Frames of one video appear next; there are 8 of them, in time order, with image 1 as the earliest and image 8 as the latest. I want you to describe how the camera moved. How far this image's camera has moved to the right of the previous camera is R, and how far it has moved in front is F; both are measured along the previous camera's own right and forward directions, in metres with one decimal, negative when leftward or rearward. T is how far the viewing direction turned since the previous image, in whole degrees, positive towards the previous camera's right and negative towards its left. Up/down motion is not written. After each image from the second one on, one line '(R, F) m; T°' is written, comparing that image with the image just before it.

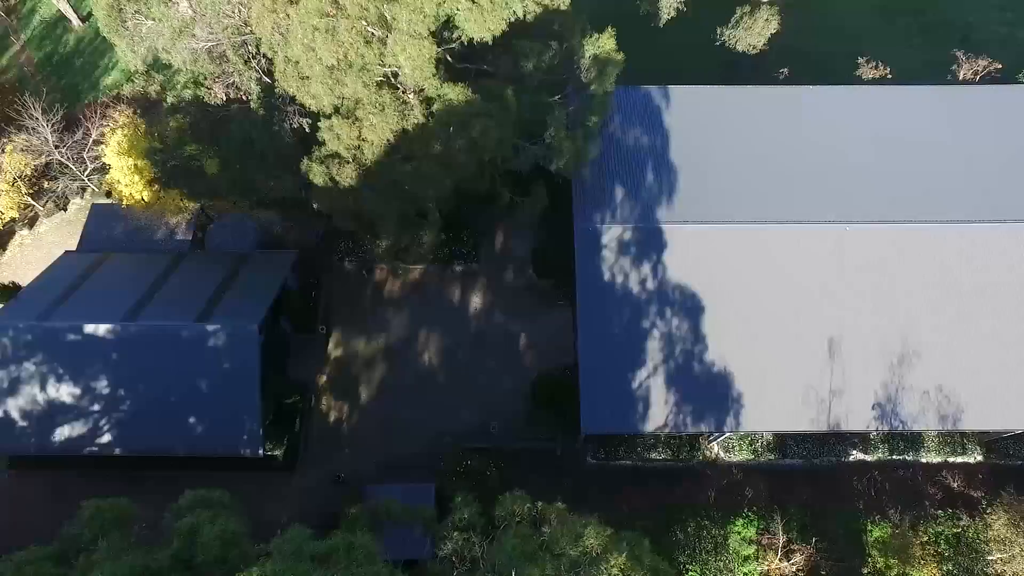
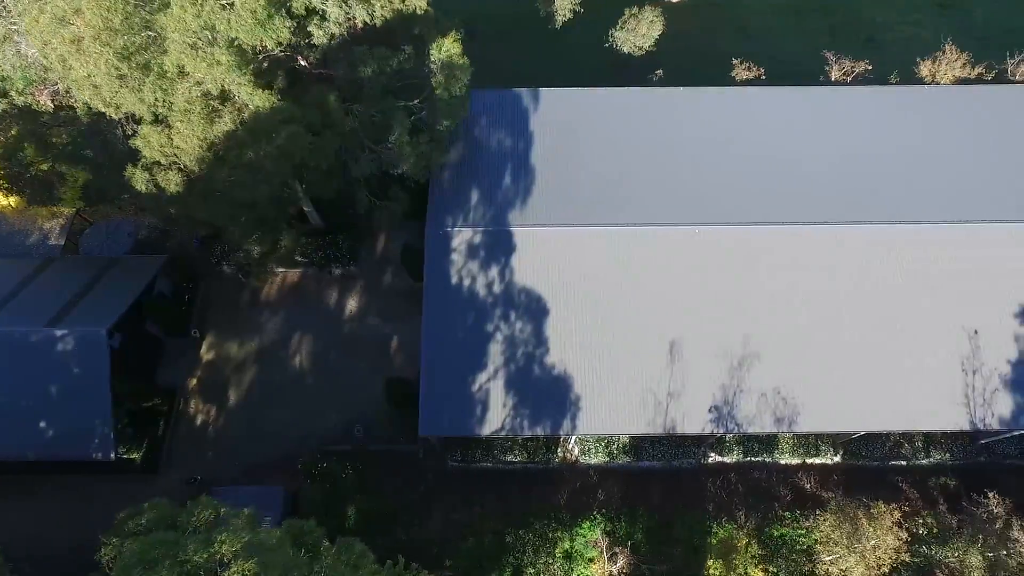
(+7.4, -0.1) m; 0°
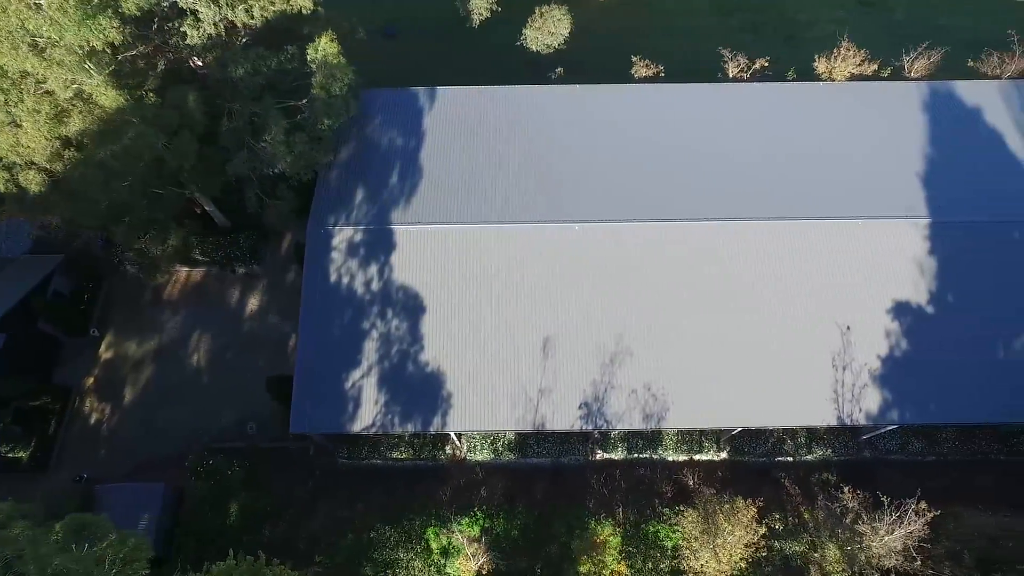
(+5.9, -0.1) m; 0°
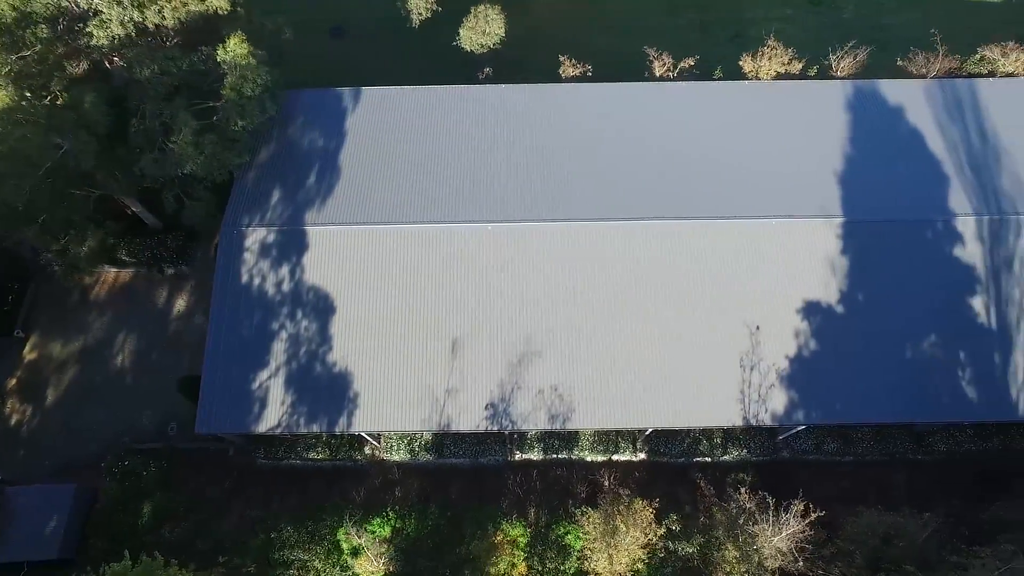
(+4.3, 0.0) m; 0°
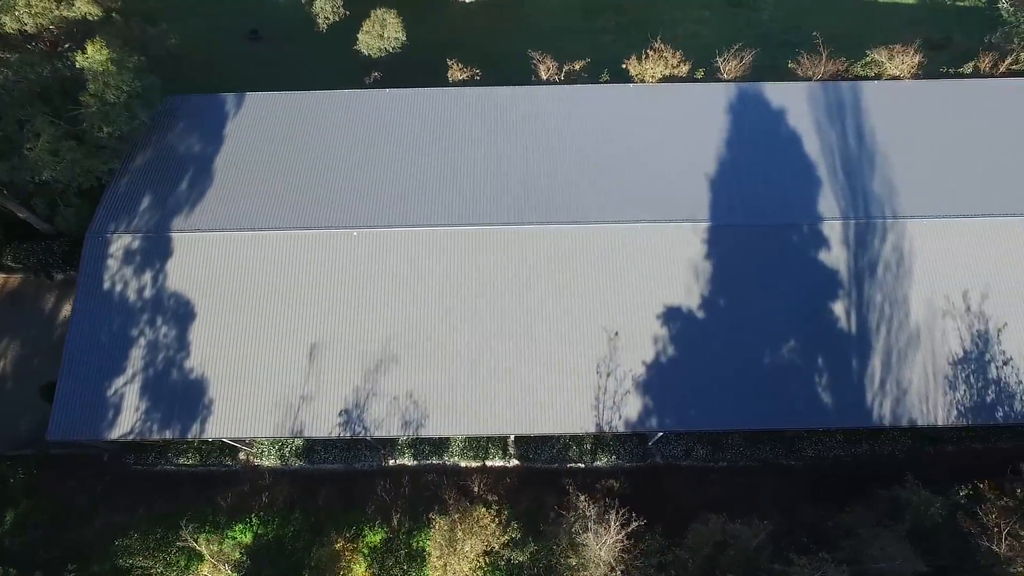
(+6.7, +0.1) m; 0°
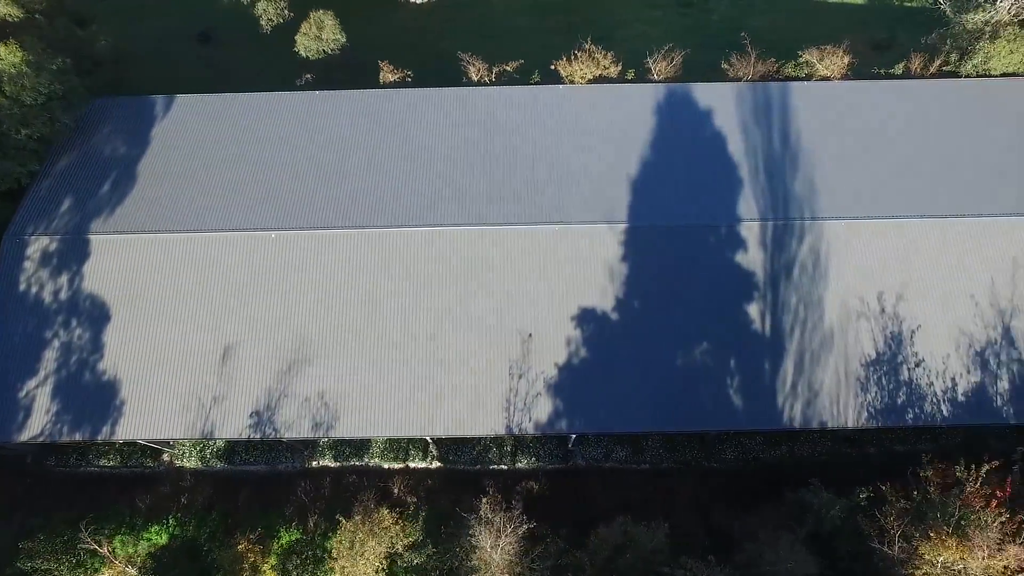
(+4.1, 0.0) m; 0°
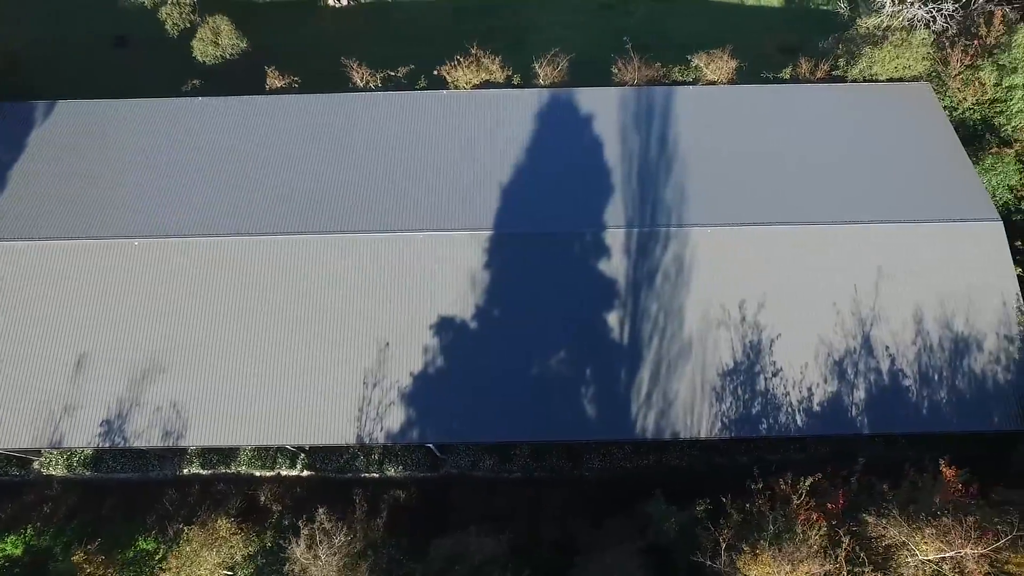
(+6.6, +0.2) m; 0°
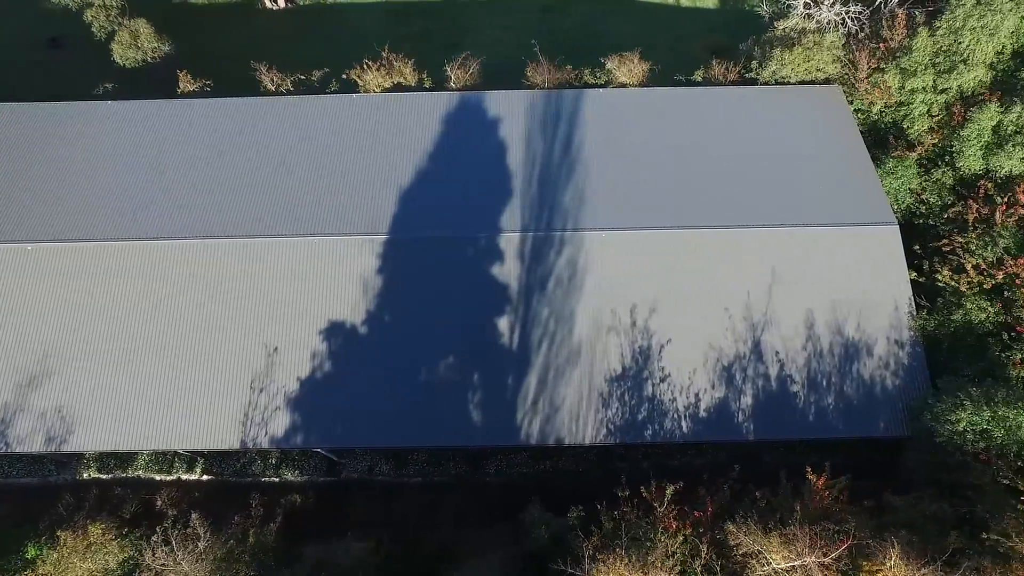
(+5.1, +0.1) m; 0°
